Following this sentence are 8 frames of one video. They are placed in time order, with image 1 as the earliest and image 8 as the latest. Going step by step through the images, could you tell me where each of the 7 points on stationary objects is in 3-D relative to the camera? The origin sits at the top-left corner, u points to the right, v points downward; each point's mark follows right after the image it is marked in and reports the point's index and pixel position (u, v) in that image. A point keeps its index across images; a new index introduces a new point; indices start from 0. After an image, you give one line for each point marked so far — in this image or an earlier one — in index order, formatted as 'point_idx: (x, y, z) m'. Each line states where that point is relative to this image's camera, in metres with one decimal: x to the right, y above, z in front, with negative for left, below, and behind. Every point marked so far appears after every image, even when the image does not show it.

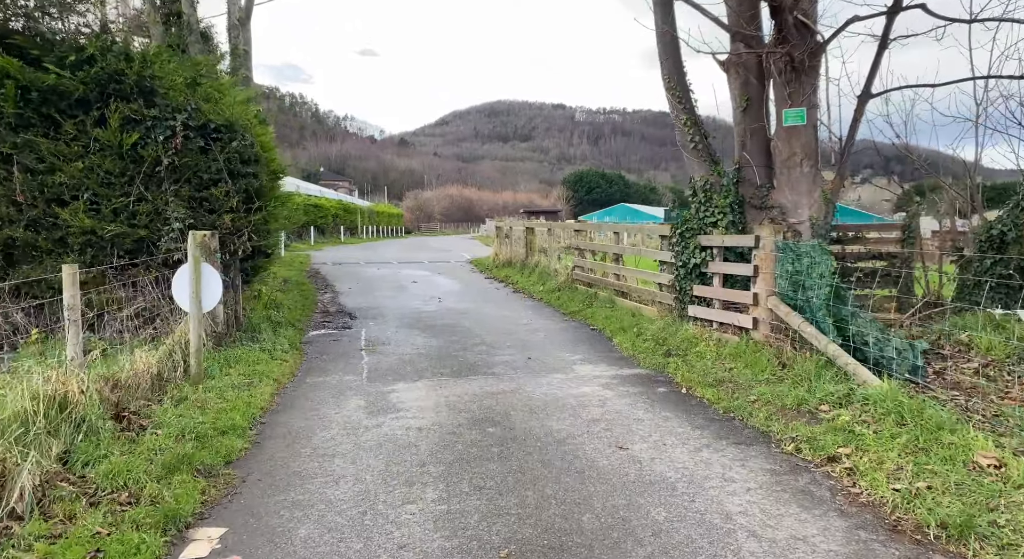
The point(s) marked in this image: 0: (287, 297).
0: (-4.0, -0.3, +13.6) m
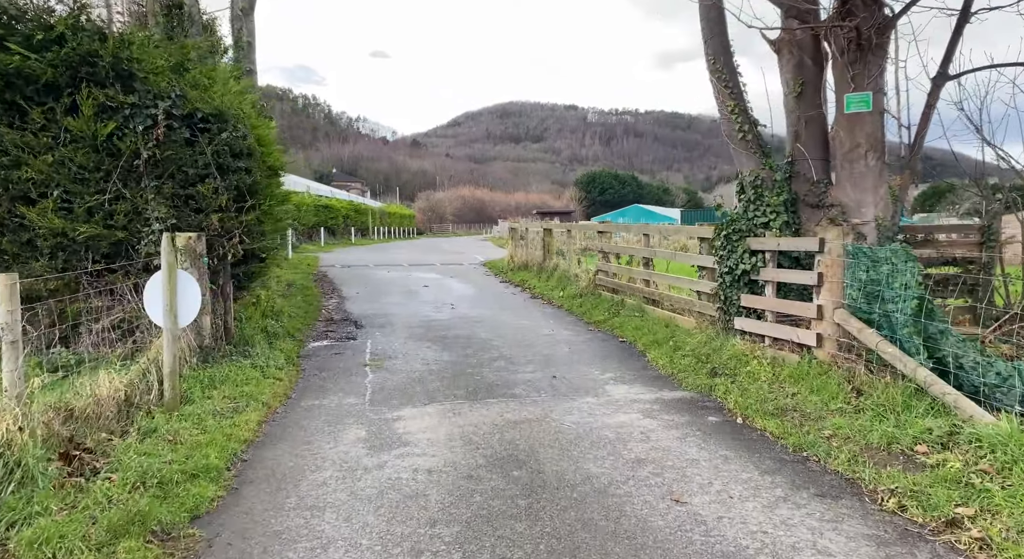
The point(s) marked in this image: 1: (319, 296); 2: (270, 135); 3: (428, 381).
0: (-3.7, -0.4, +12.7) m
1: (-3.7, -0.3, +15.0) m
2: (-3.1, +1.8, +9.7) m
3: (-0.8, -1.0, +7.2) m
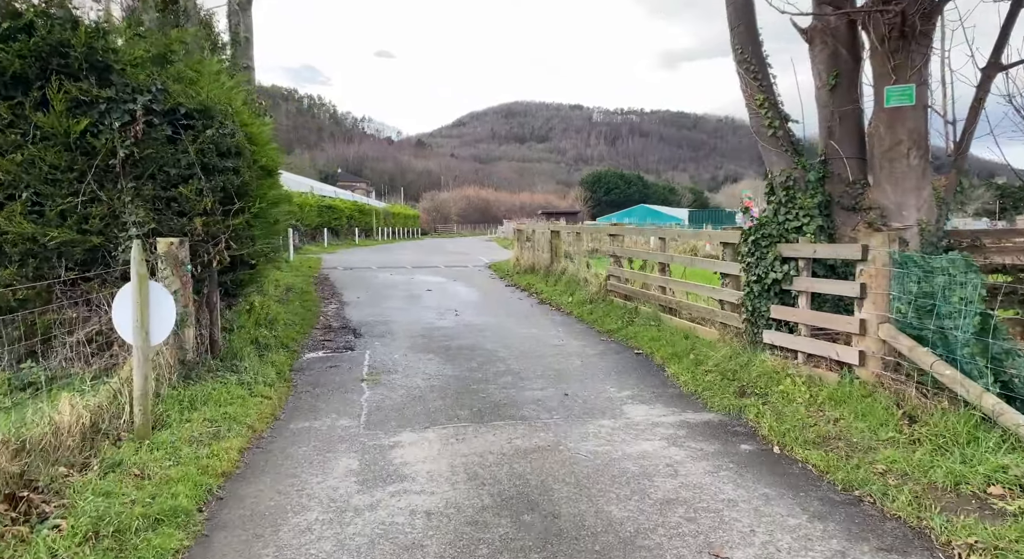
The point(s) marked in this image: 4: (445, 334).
0: (-3.6, -0.5, +12.2) m
1: (-3.6, -0.4, +14.4) m
2: (-3.0, +1.7, +9.1) m
3: (-0.7, -1.0, +6.7) m
4: (-0.9, -0.7, +10.1) m
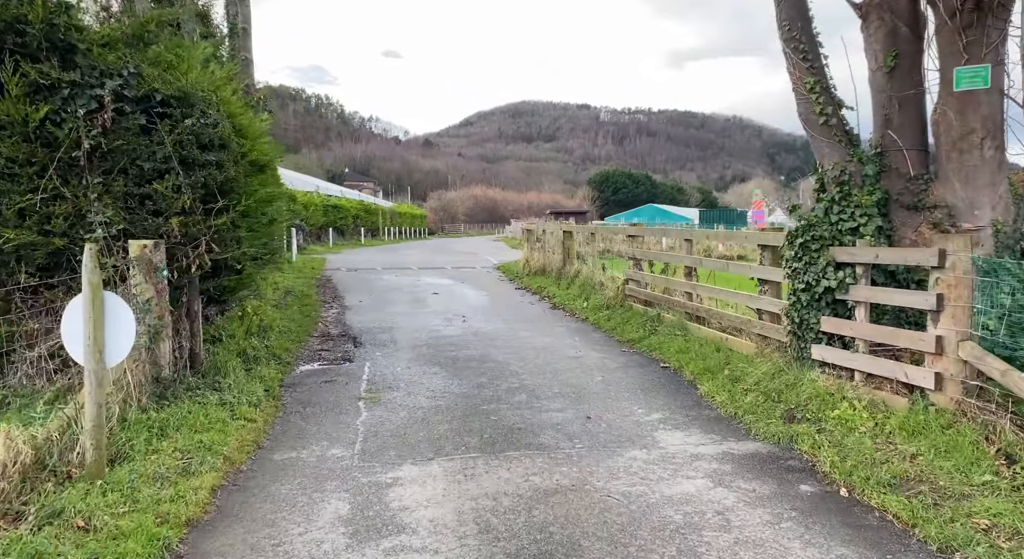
0: (-3.4, -0.5, +11.4) m
1: (-3.4, -0.5, +13.7) m
2: (-2.8, +1.7, +8.4) m
3: (-0.6, -1.1, +5.9) m
4: (-0.7, -0.8, +9.3) m
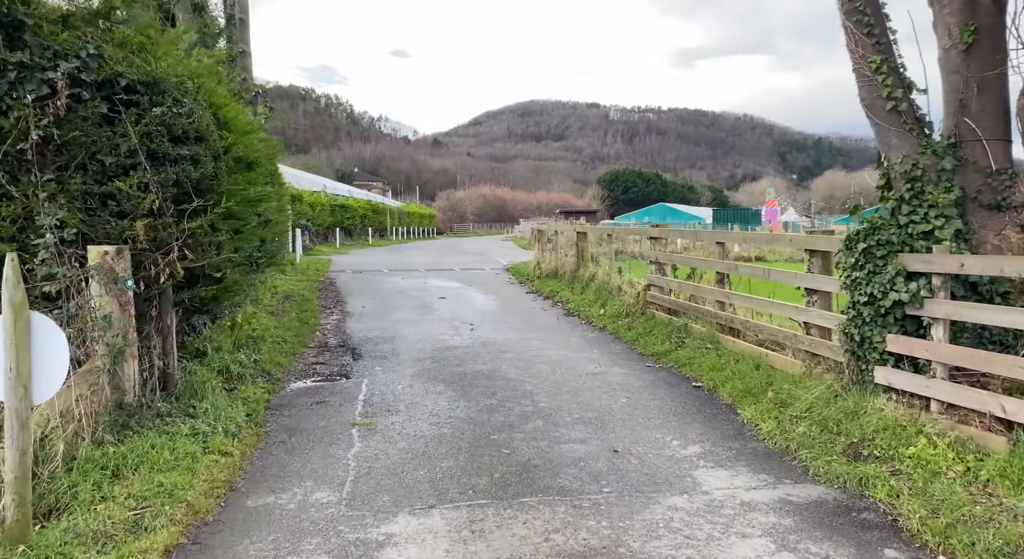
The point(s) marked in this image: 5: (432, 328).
0: (-3.2, -0.6, +10.7) m
1: (-3.2, -0.5, +12.9) m
2: (-2.7, +1.6, +7.6) m
3: (-0.5, -1.2, +5.1) m
4: (-0.6, -0.8, +8.5) m
5: (-1.1, -0.7, +10.7) m
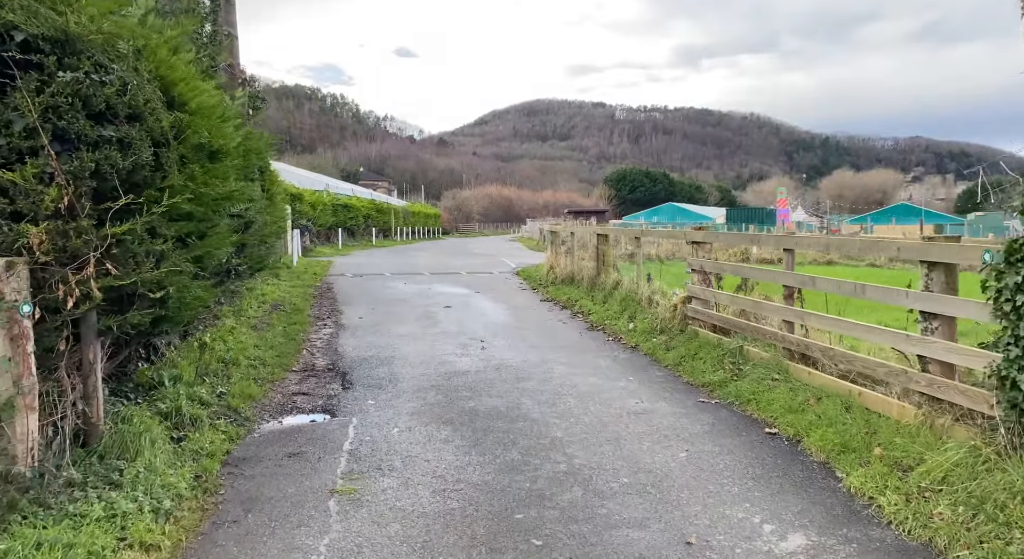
0: (-3.0, -0.7, +9.3) m
1: (-3.0, -0.7, +11.5) m
2: (-2.5, +1.5, +6.2) m
3: (-0.3, -1.3, +3.7) m
4: (-0.4, -1.0, +7.1) m
5: (-0.9, -0.8, +9.3) m
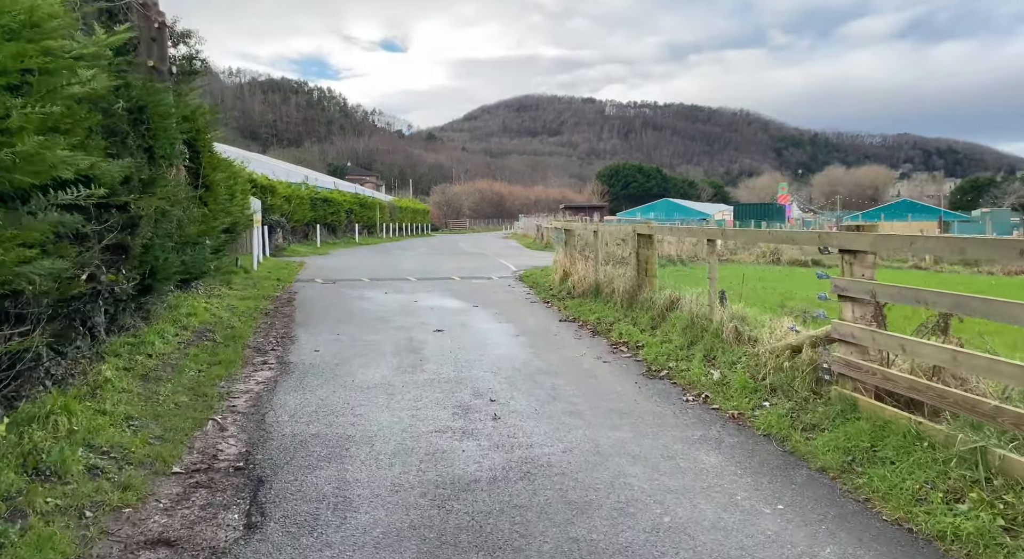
0: (-2.8, -0.9, +5.9) m
1: (-2.8, -0.9, +8.1) m
2: (-2.3, +1.3, +2.8) m
3: (0.0, -1.5, +0.3) m
4: (-0.2, -1.2, +3.8) m
5: (-0.7, -1.0, +5.9) m
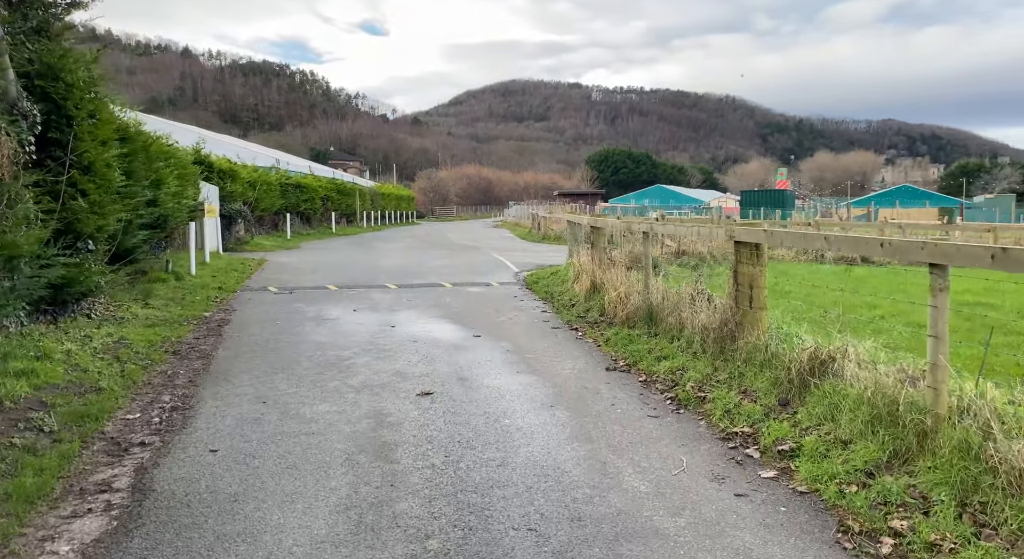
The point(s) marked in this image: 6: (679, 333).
0: (-2.5, -1.3, +2.1) m
1: (-2.6, -1.2, +4.4) m
2: (-1.9, +0.8, -1.0) m
3: (+0.4, -2.0, -3.4) m
4: (+0.2, -1.6, +0.1) m
5: (-0.4, -1.4, +2.2) m
6: (+1.7, -0.5, +7.5) m
